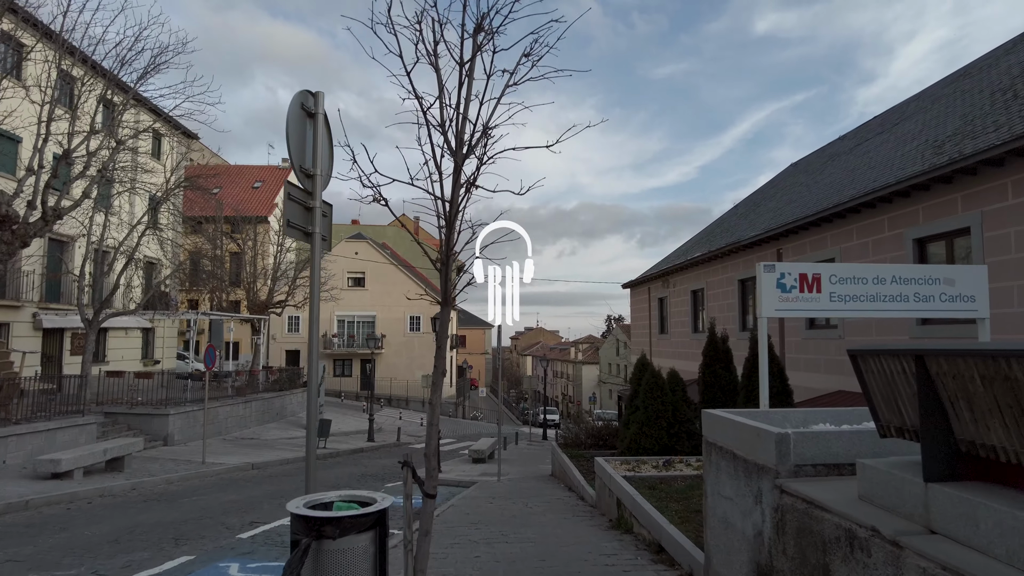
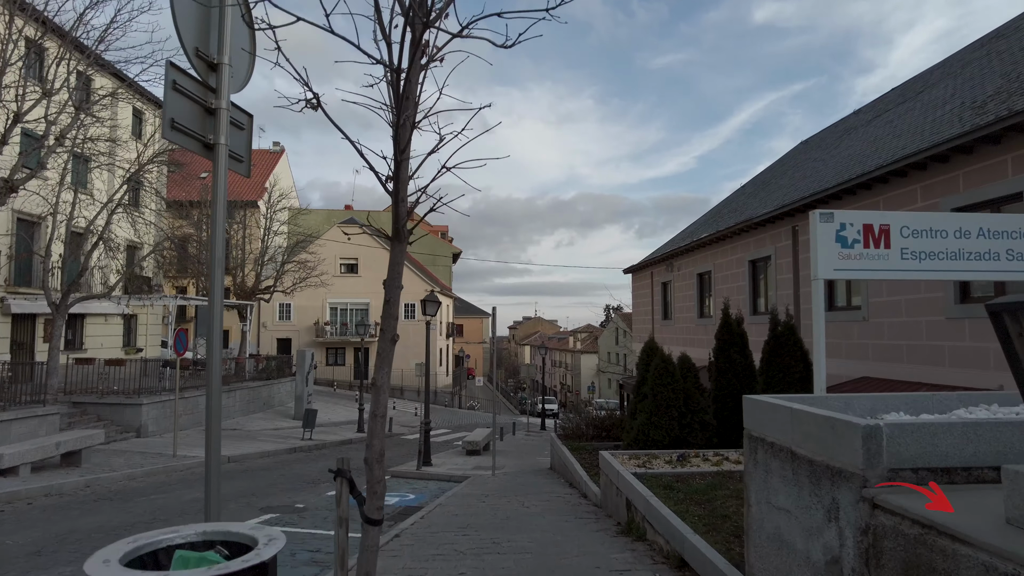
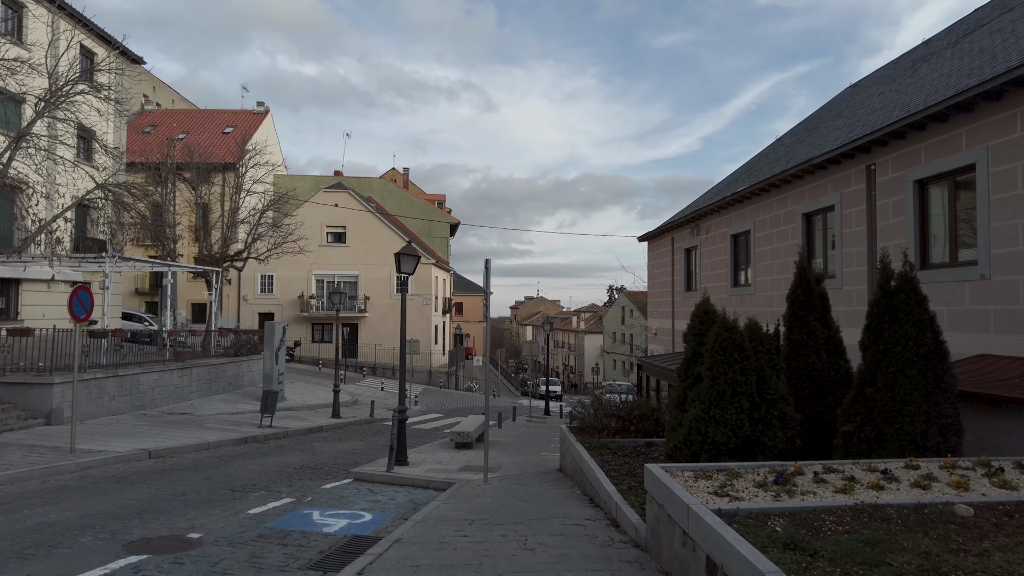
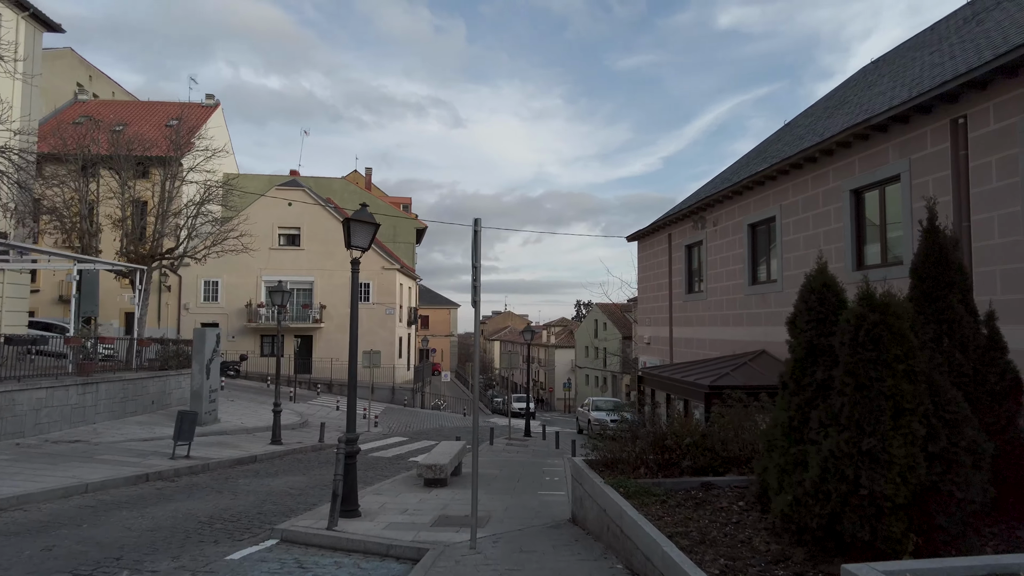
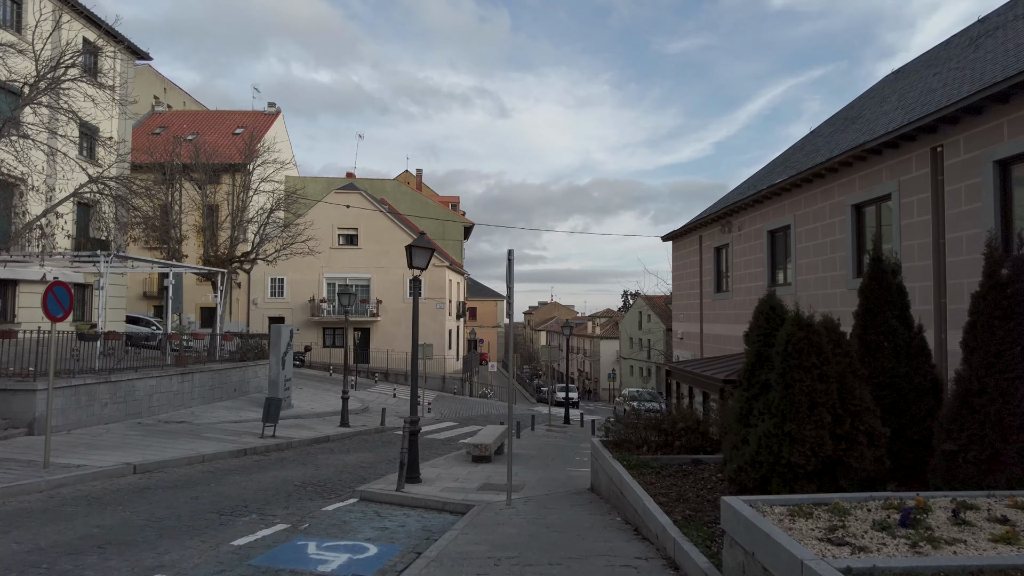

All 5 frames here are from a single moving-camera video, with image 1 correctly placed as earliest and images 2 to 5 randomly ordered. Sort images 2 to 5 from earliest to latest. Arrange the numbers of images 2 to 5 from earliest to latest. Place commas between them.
2, 3, 5, 4
